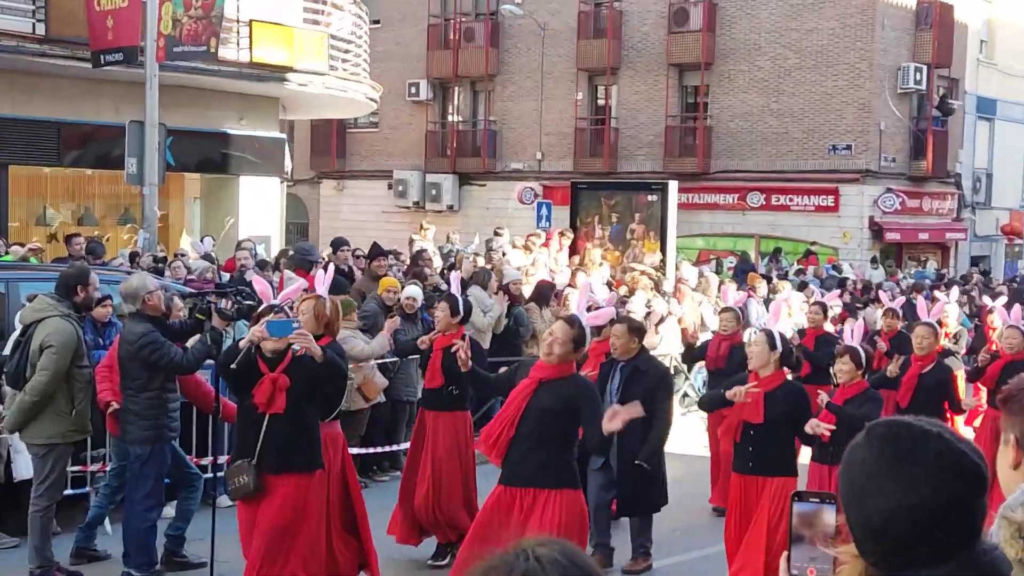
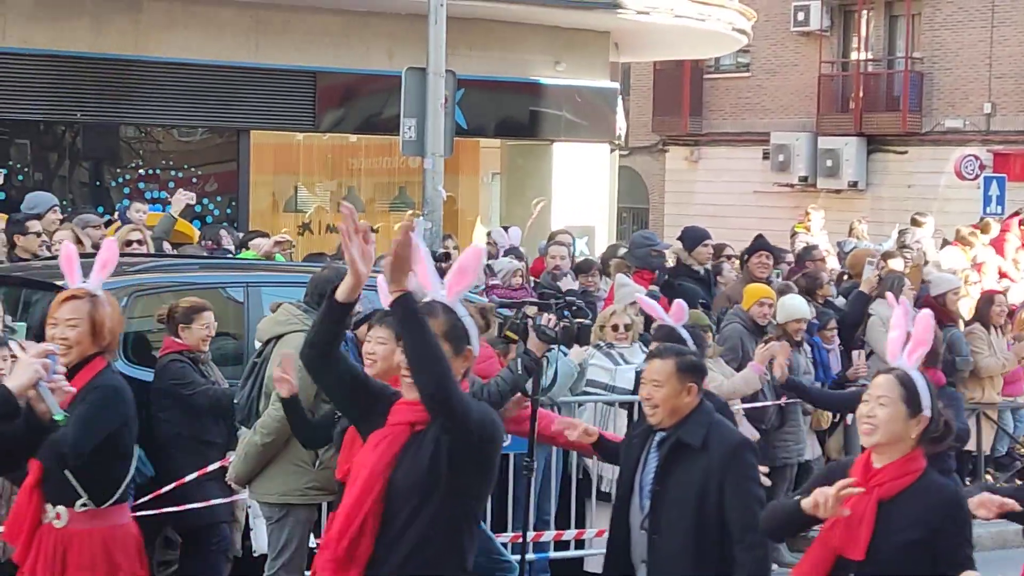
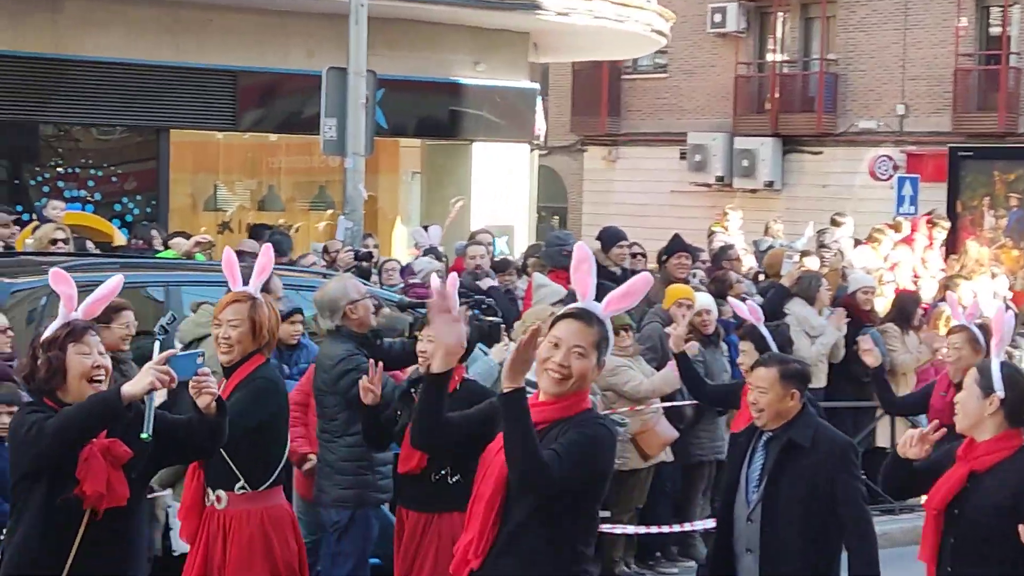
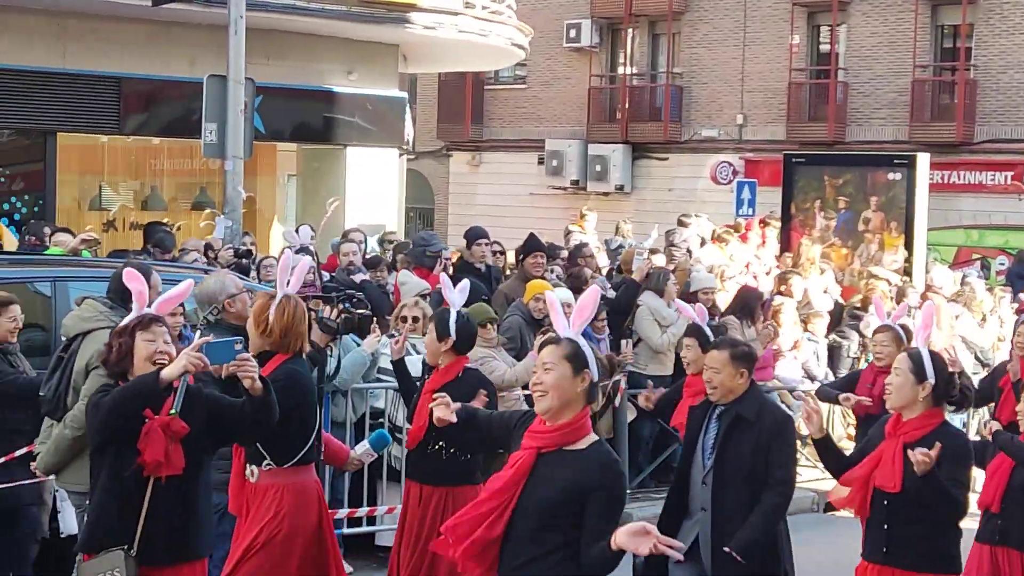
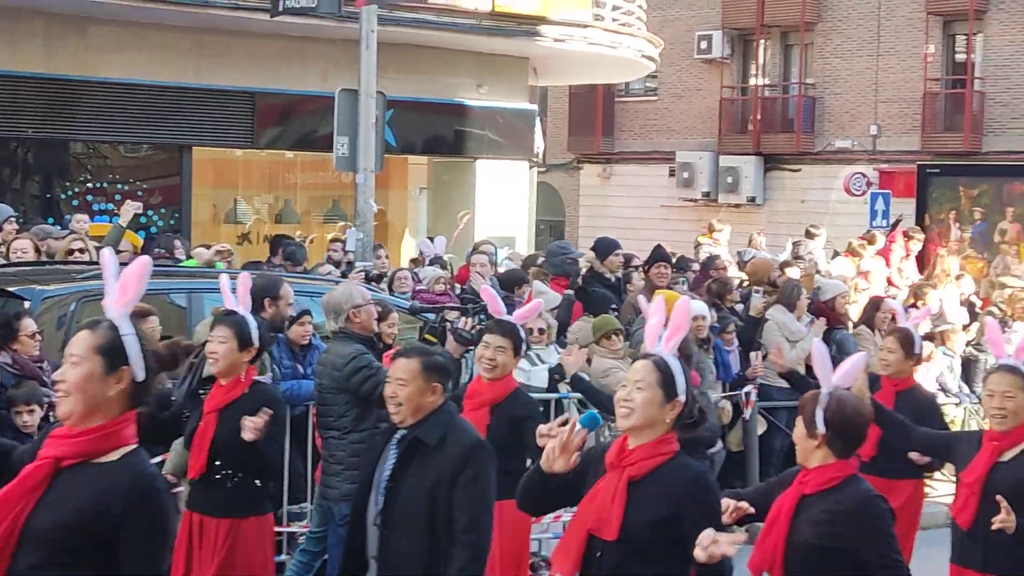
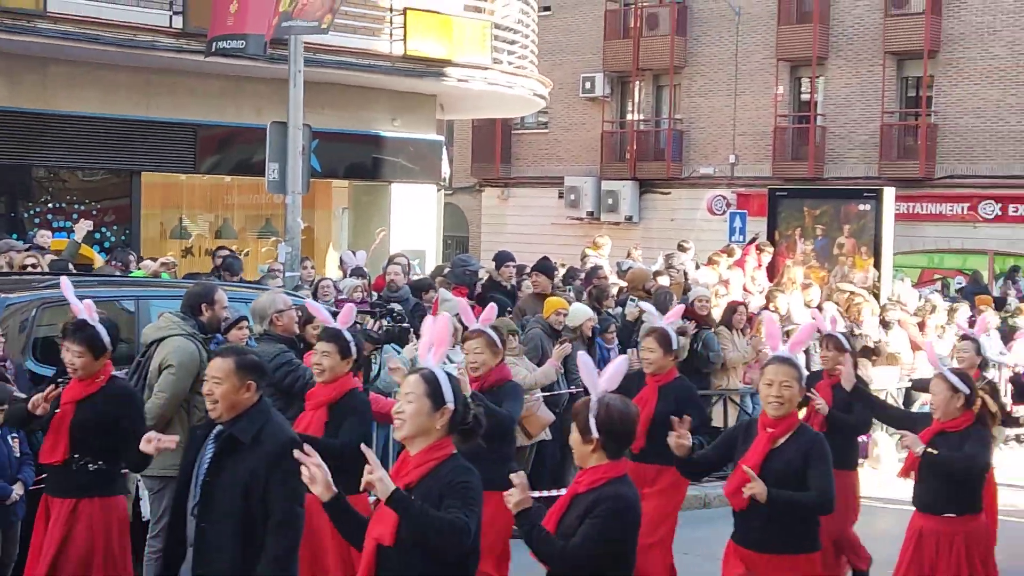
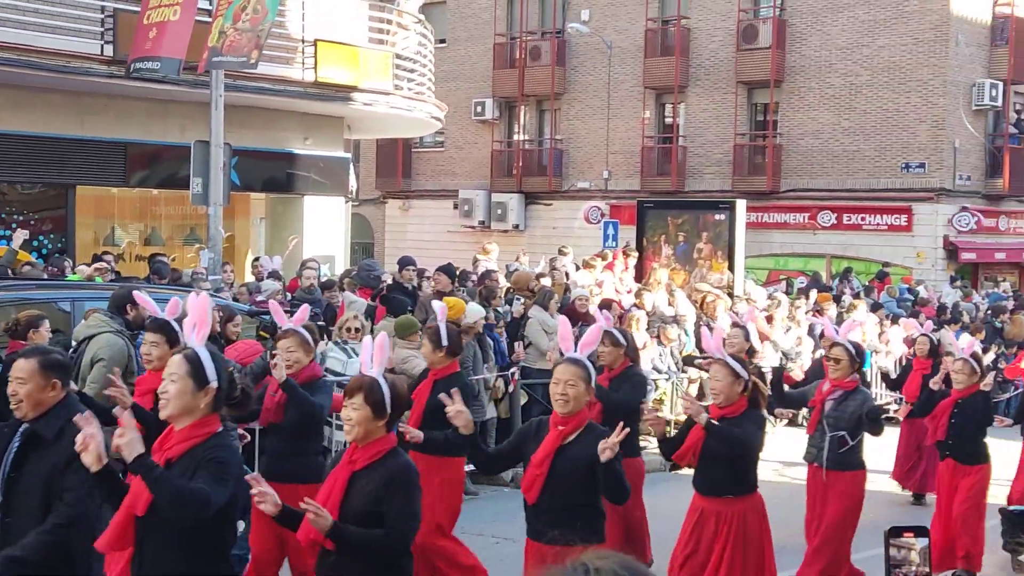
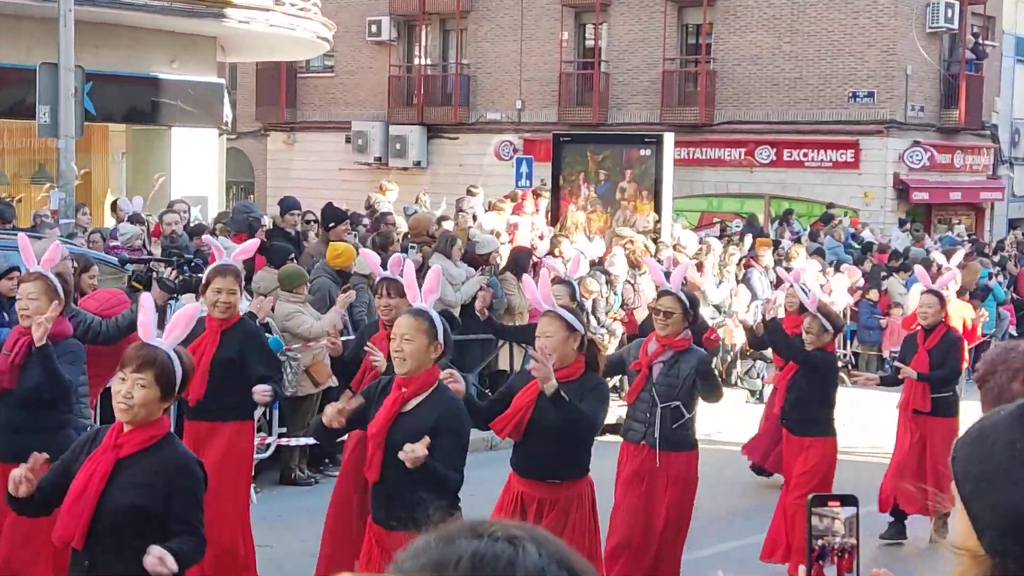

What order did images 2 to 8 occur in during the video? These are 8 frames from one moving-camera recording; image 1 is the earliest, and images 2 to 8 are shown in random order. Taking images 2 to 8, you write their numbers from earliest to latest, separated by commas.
4, 3, 2, 5, 6, 7, 8
